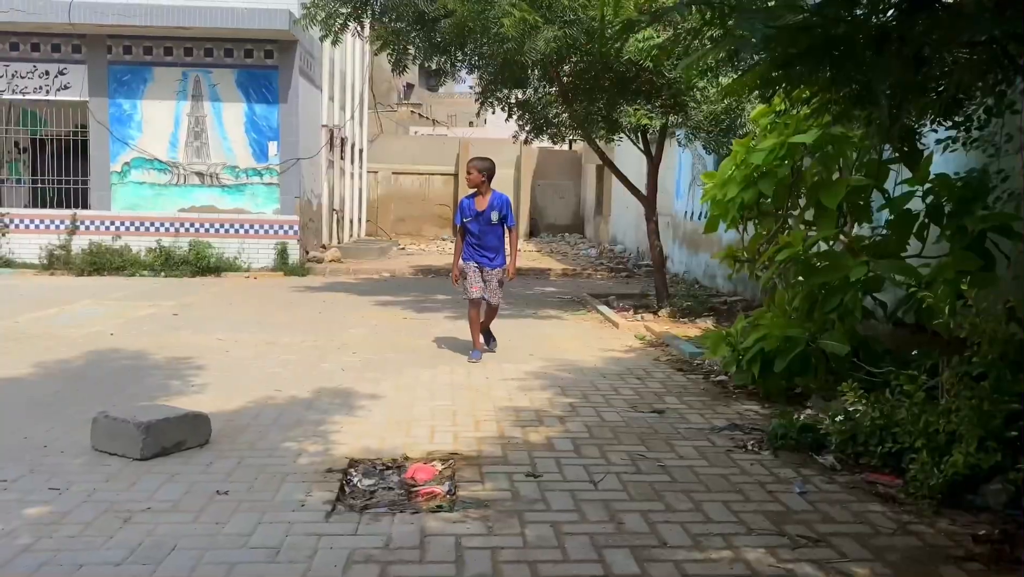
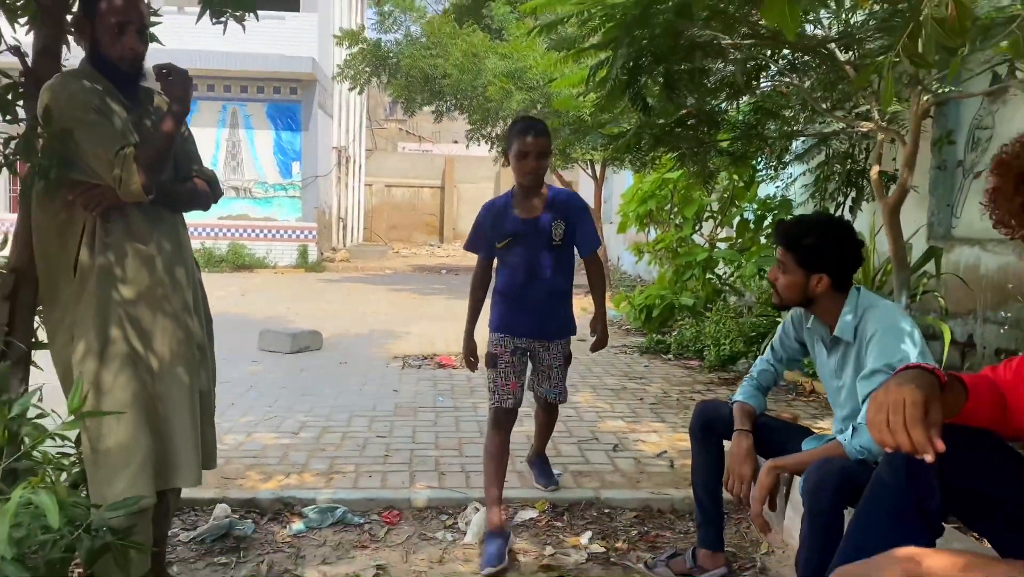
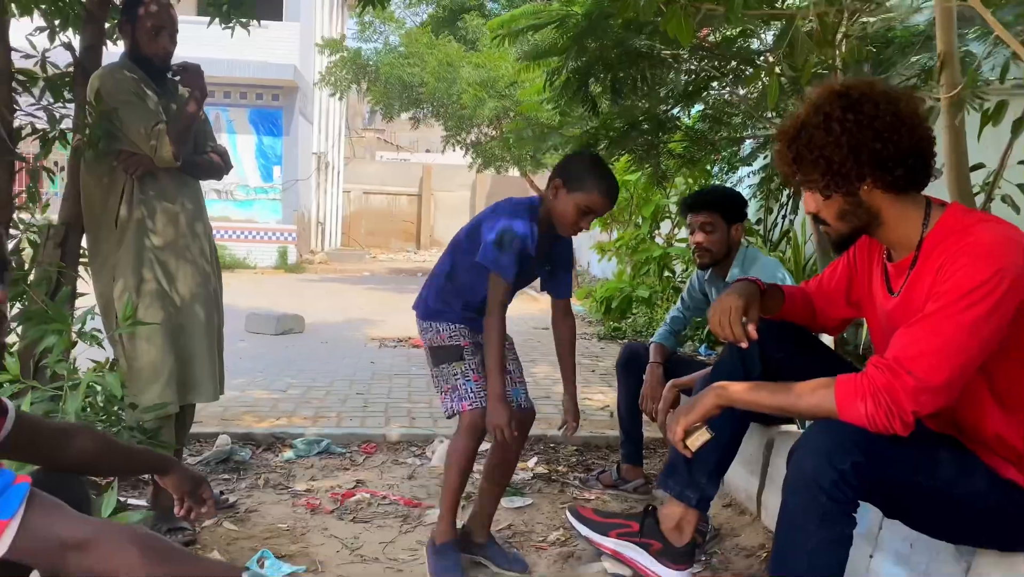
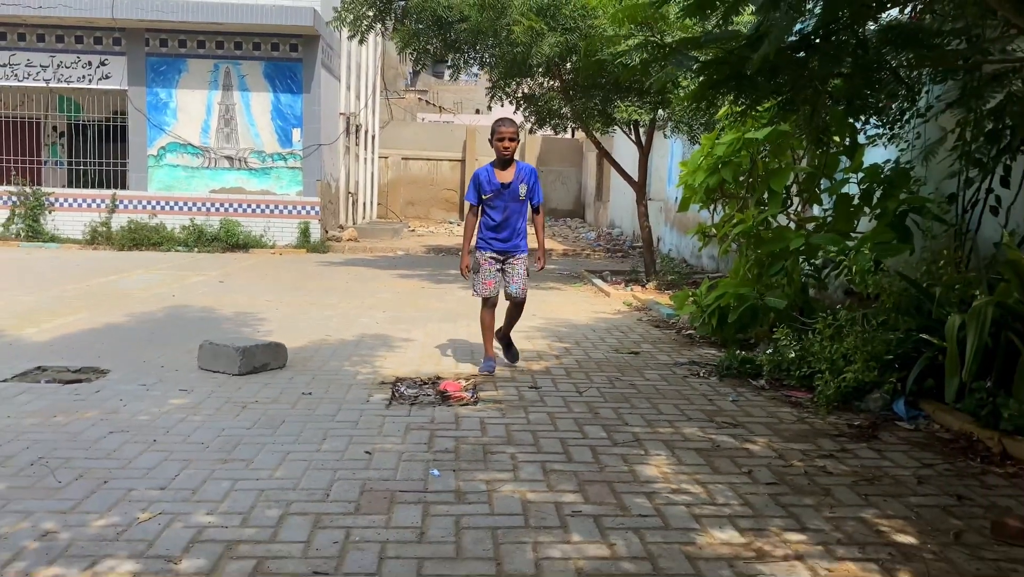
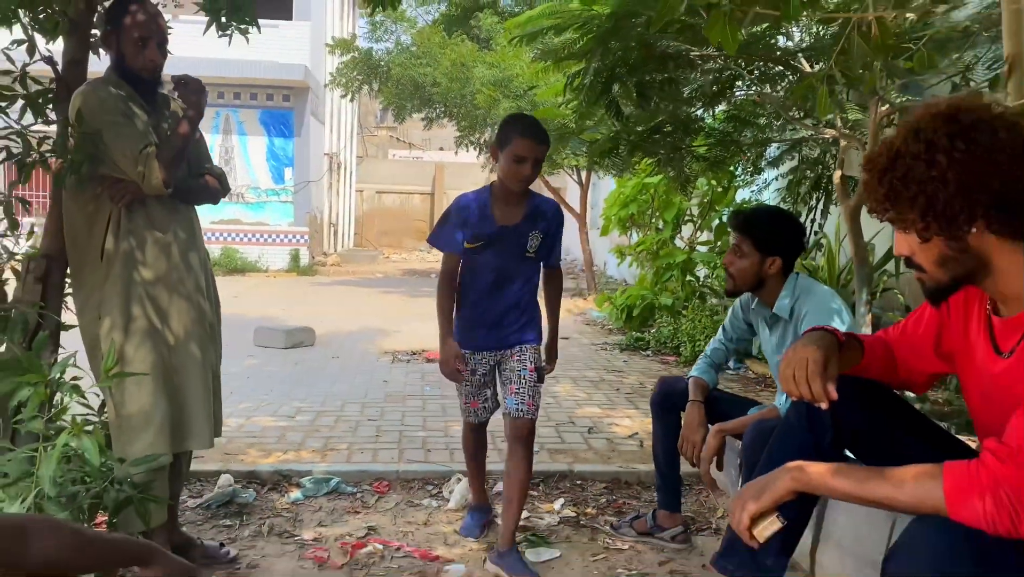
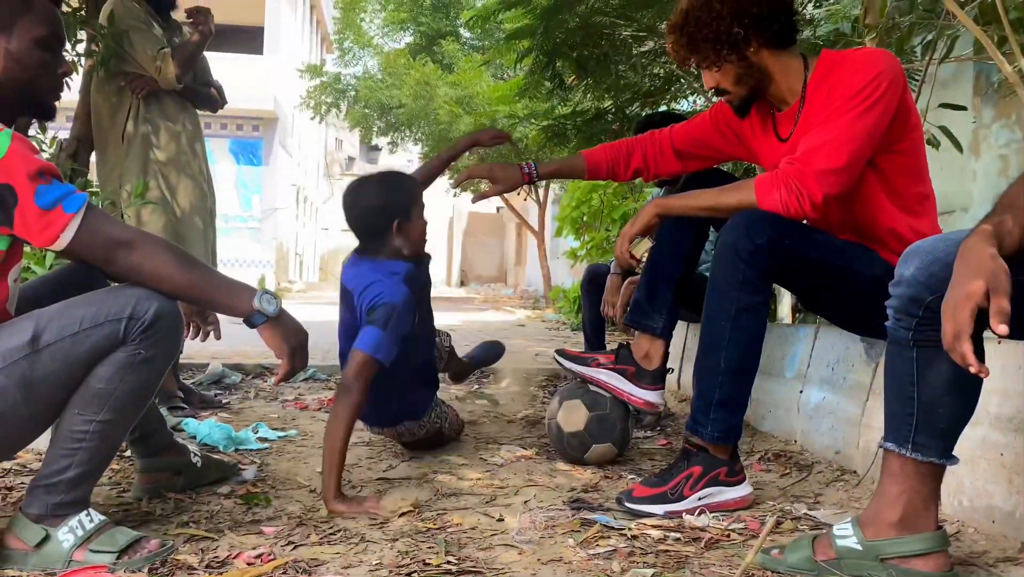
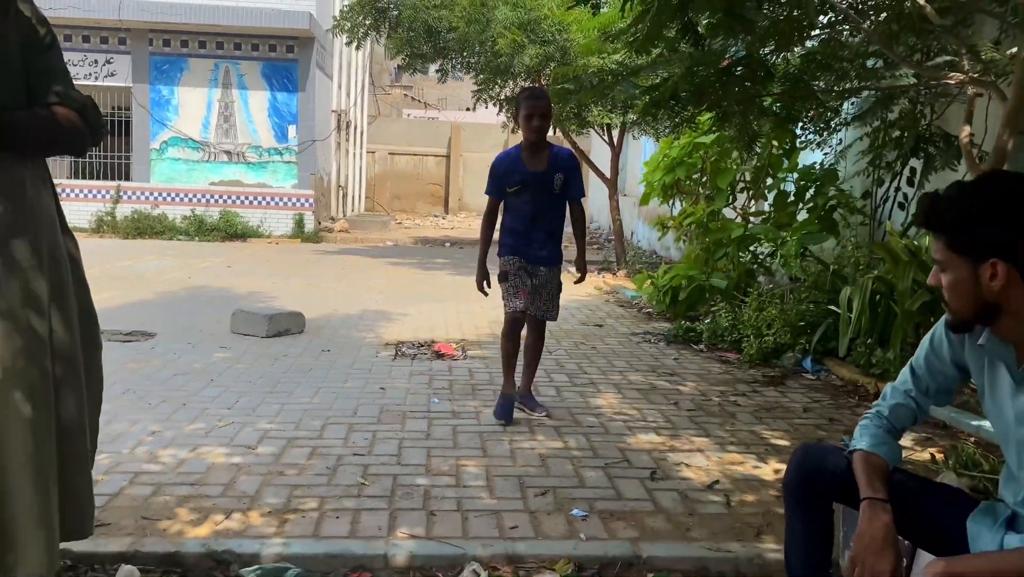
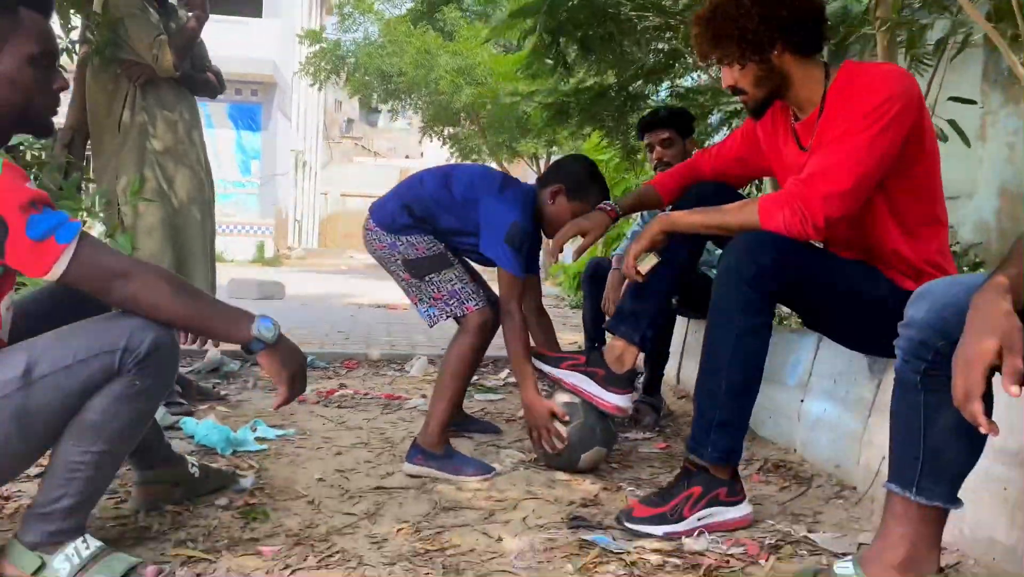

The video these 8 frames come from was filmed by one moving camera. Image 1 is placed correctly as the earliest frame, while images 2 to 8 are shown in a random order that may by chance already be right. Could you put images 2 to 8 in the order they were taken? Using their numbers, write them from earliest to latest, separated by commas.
4, 7, 2, 5, 3, 8, 6
